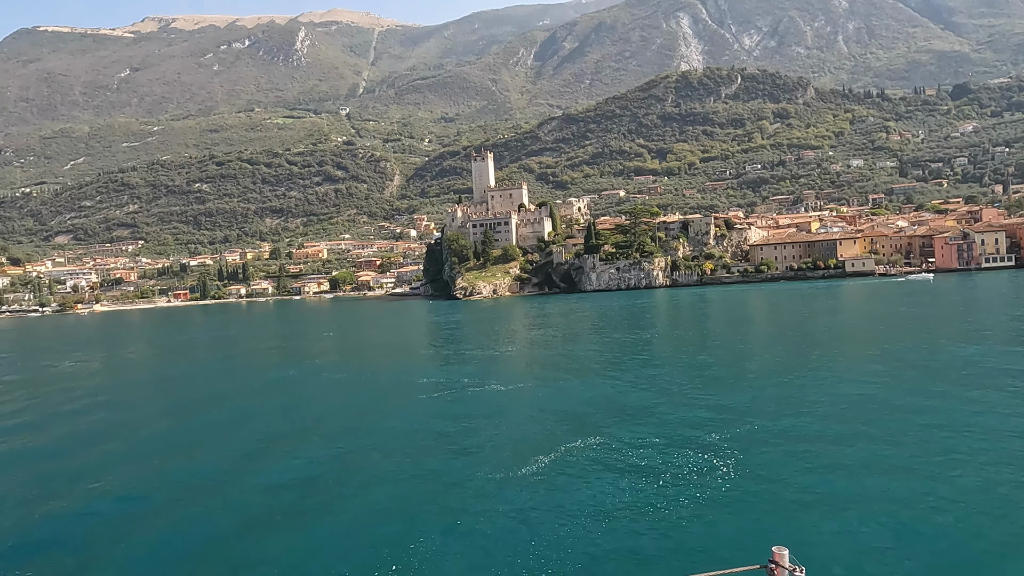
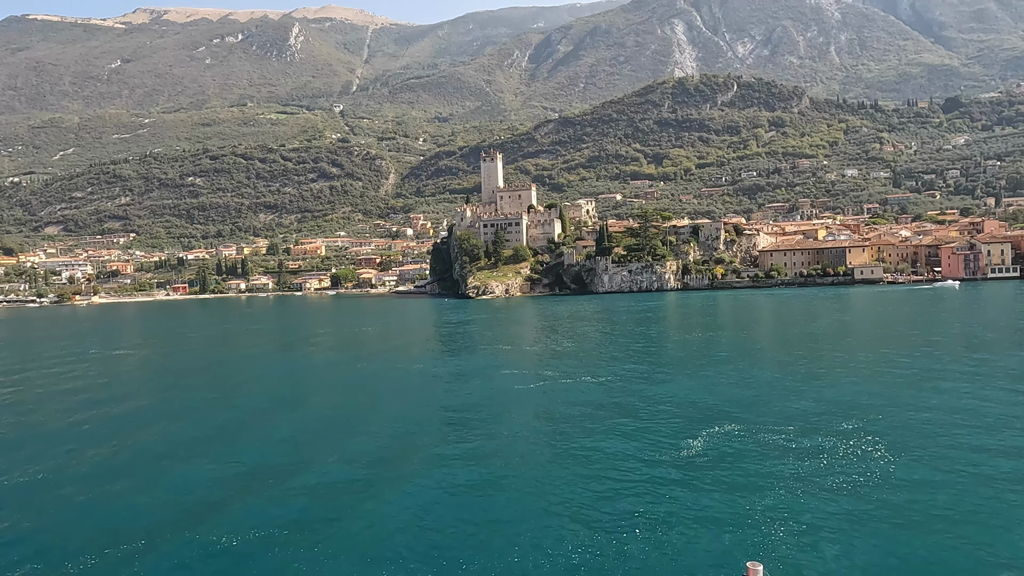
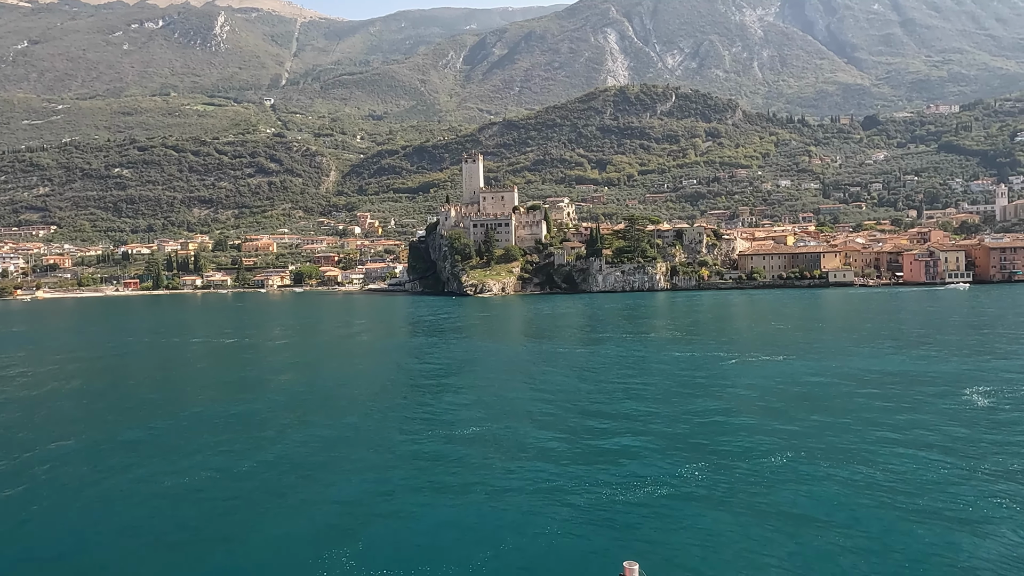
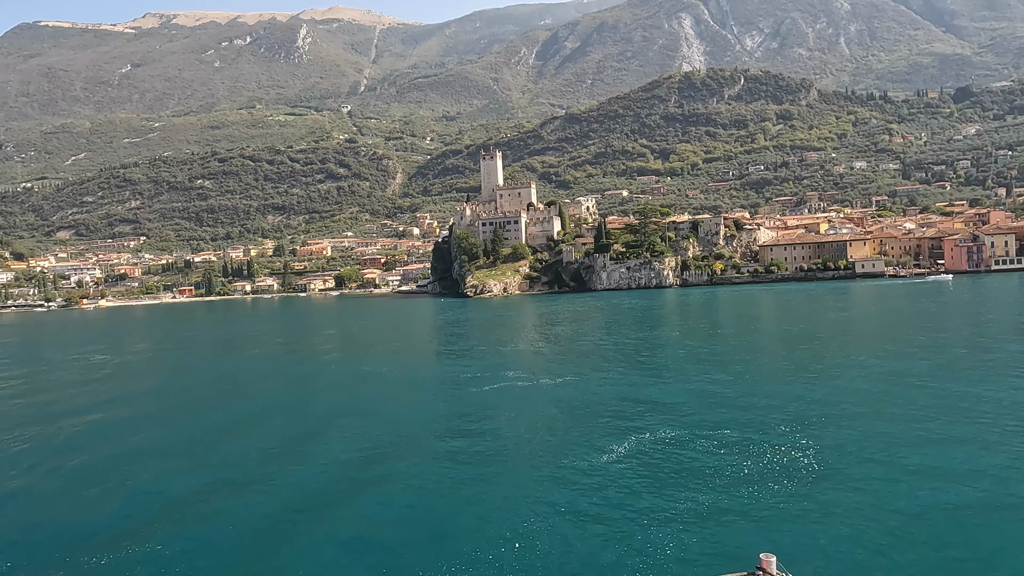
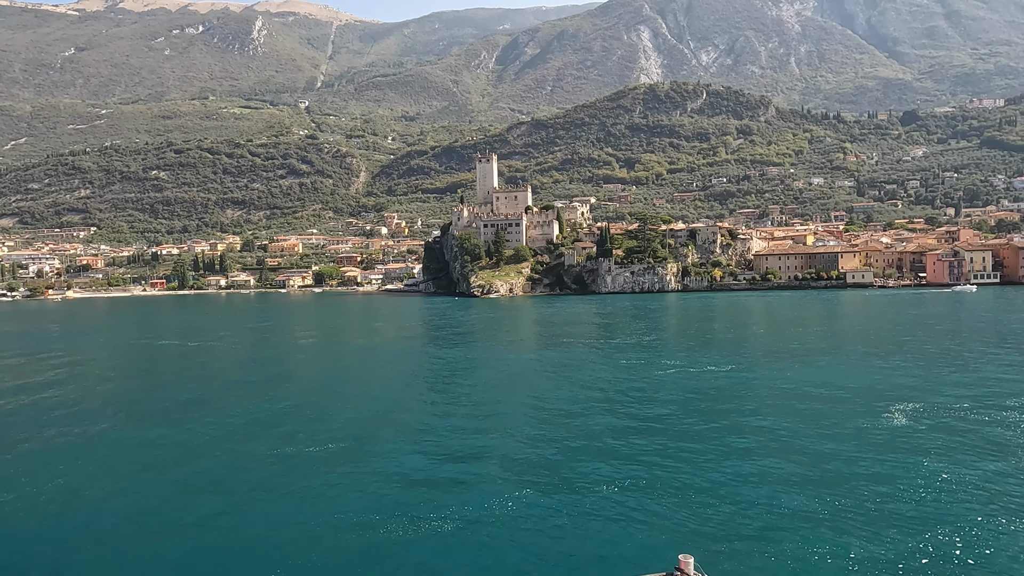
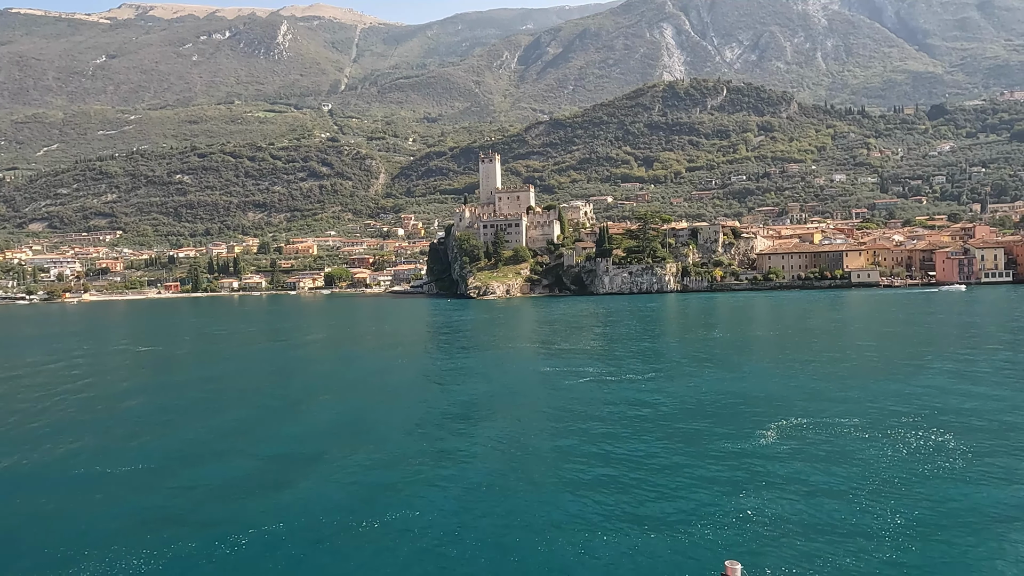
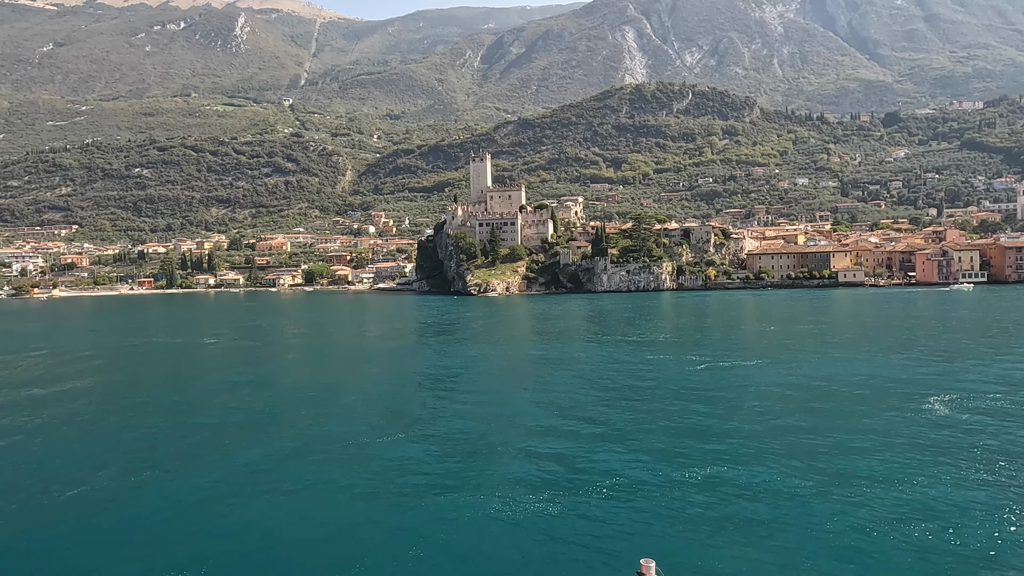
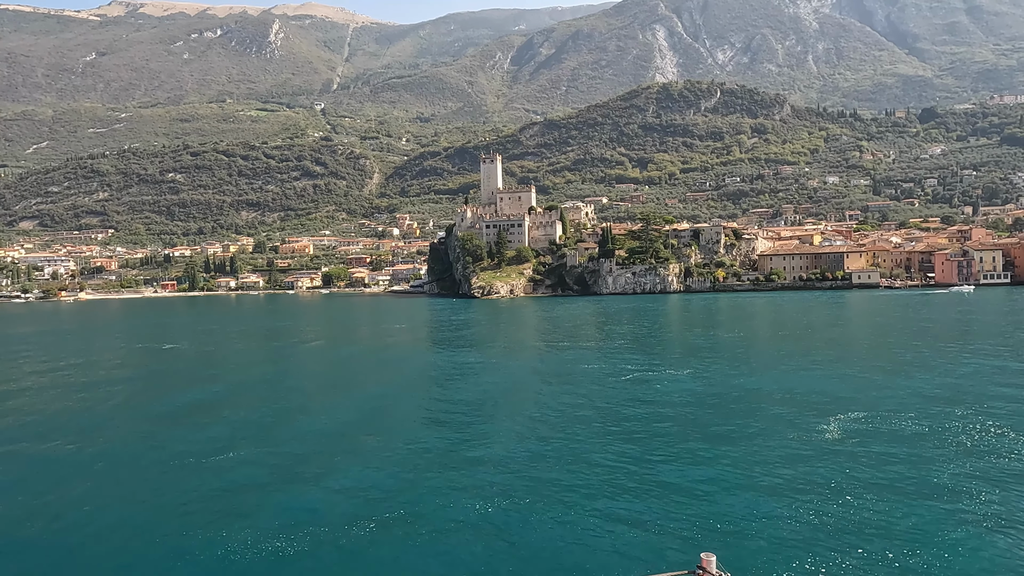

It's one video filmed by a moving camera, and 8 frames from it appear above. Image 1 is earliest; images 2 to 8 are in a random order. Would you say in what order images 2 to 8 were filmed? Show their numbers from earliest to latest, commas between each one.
4, 2, 6, 8, 5, 7, 3
